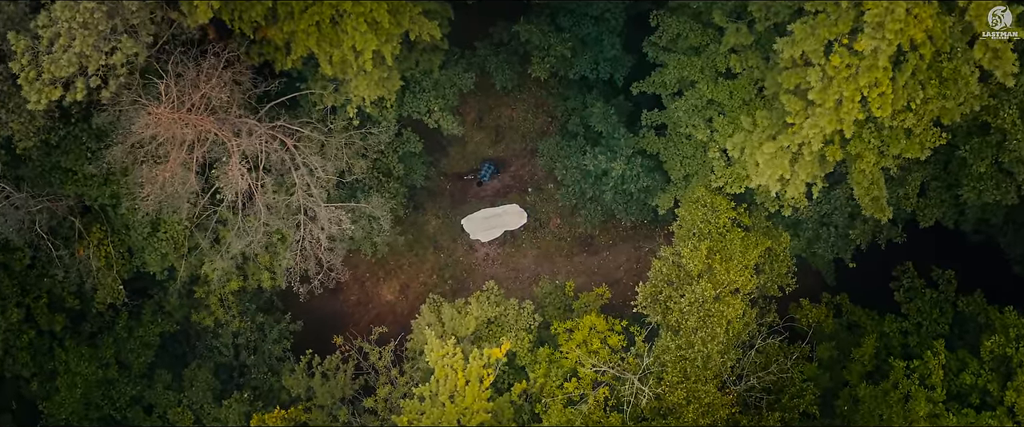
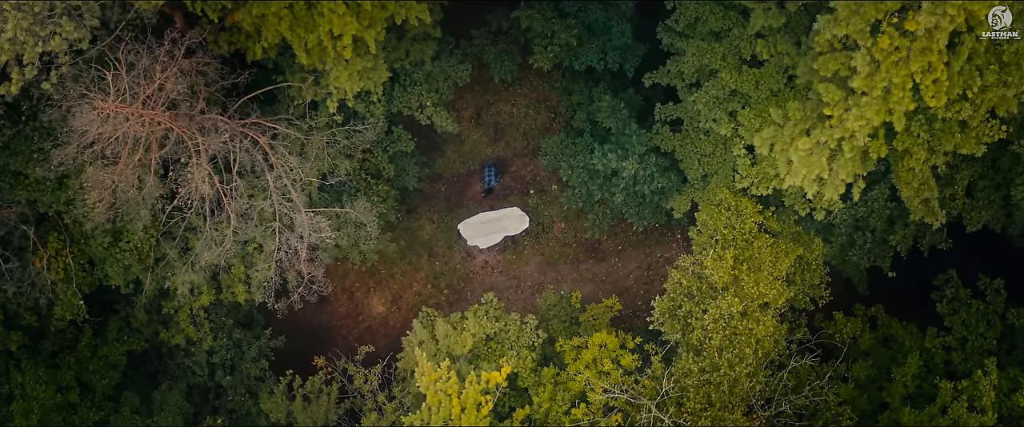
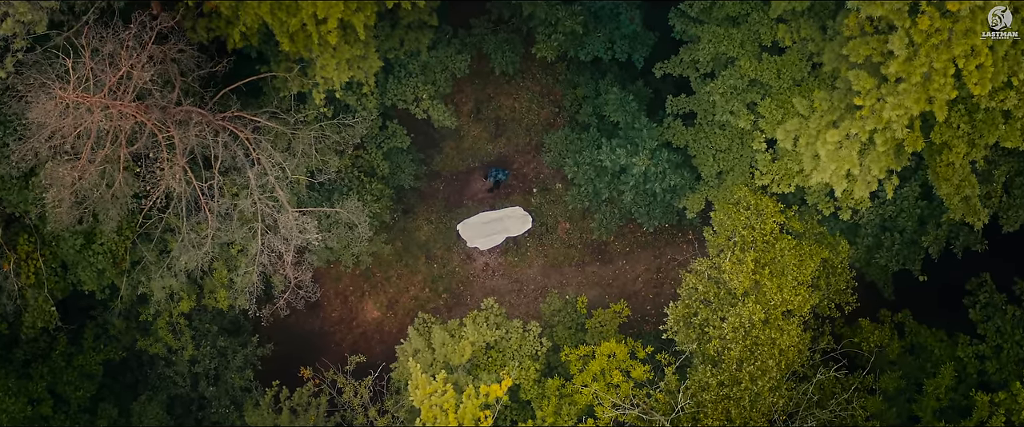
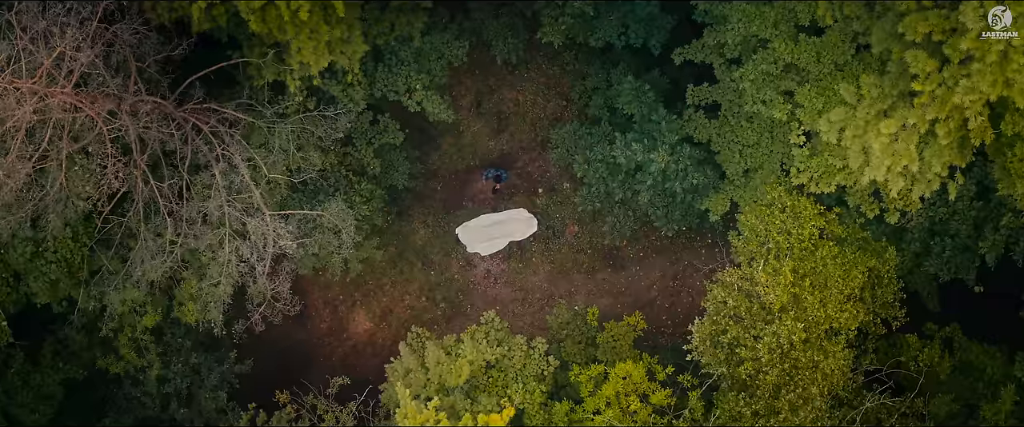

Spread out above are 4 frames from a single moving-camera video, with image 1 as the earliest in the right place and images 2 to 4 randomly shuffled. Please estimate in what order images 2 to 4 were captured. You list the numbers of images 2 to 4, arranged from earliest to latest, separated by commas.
2, 3, 4
